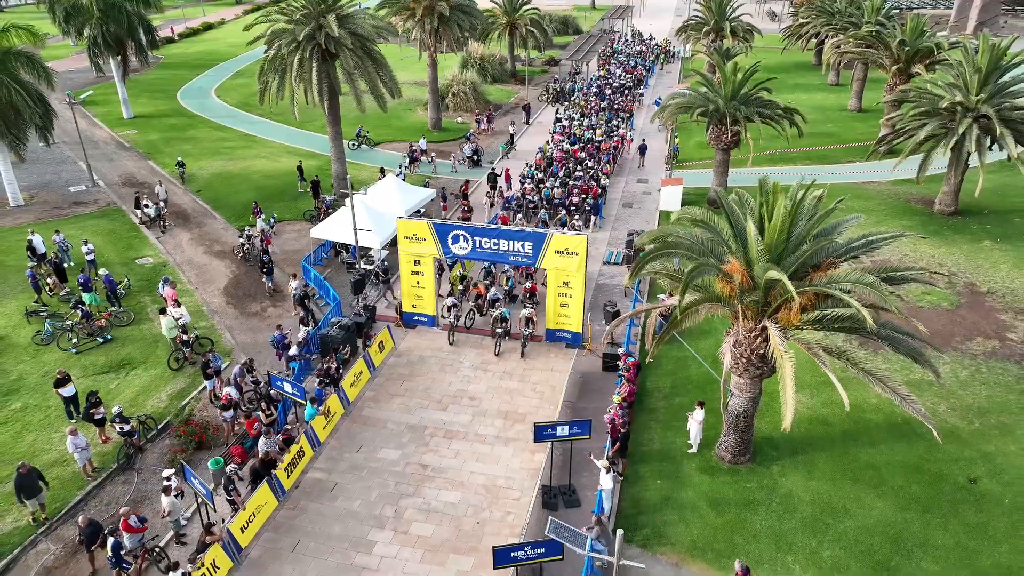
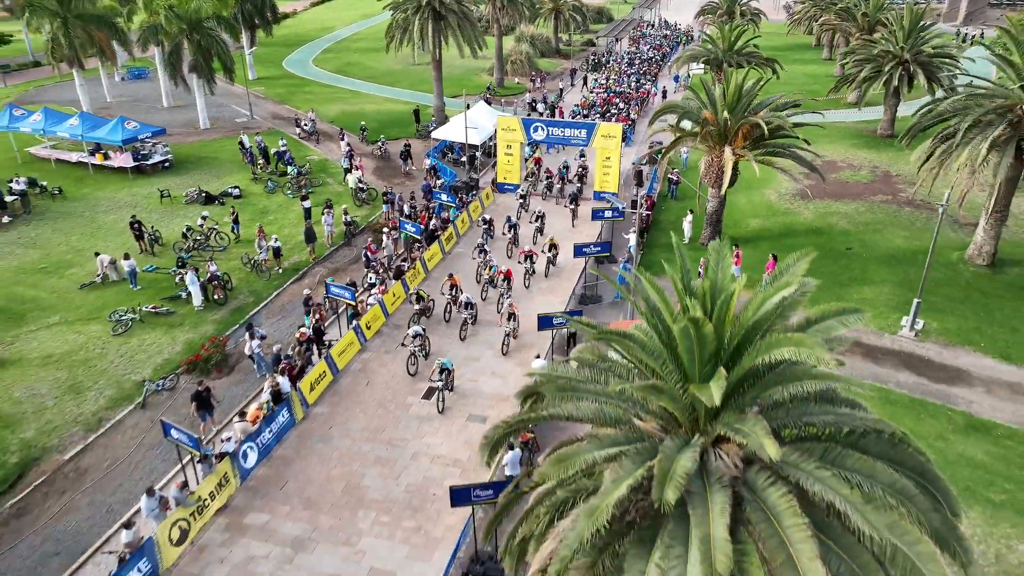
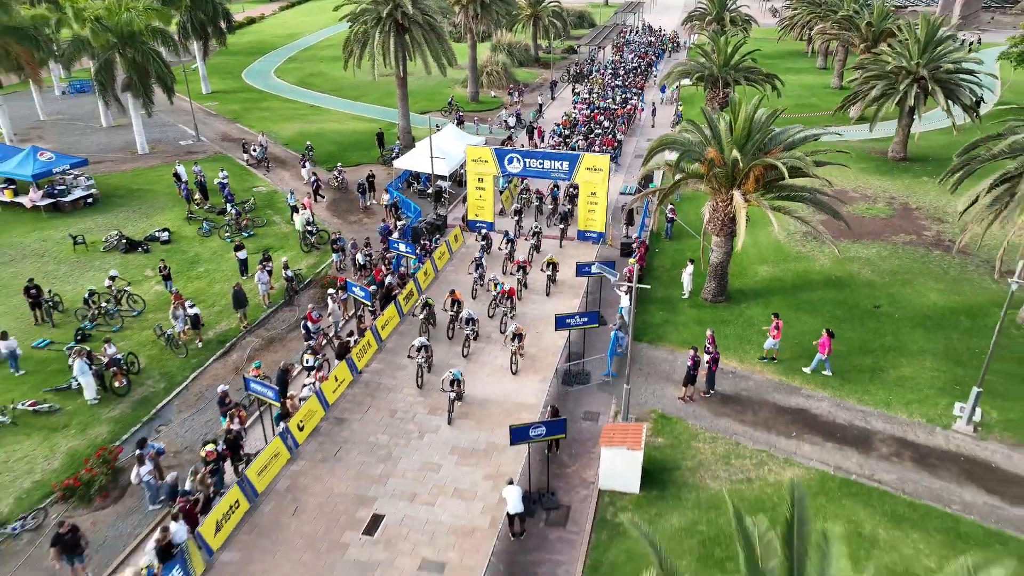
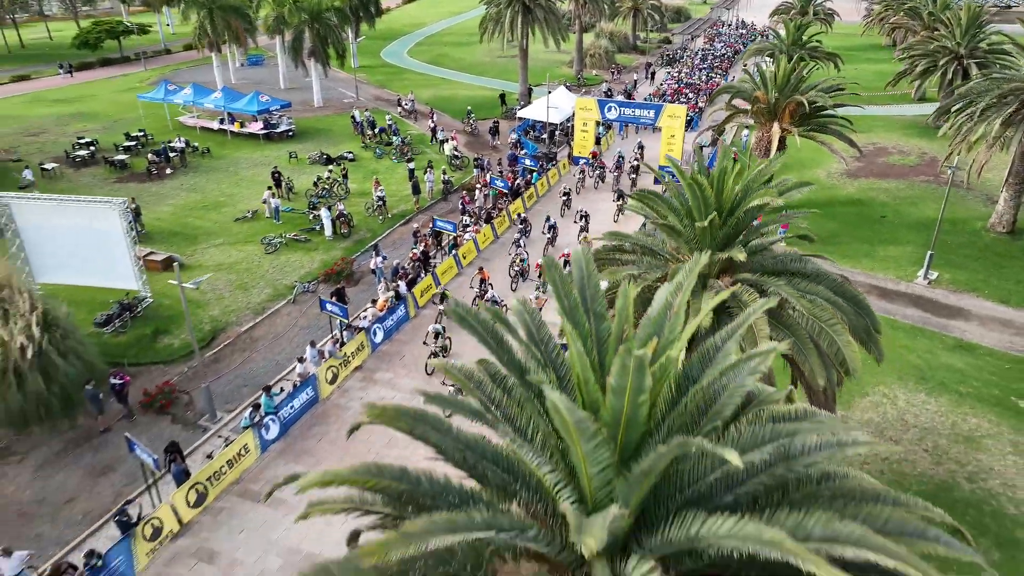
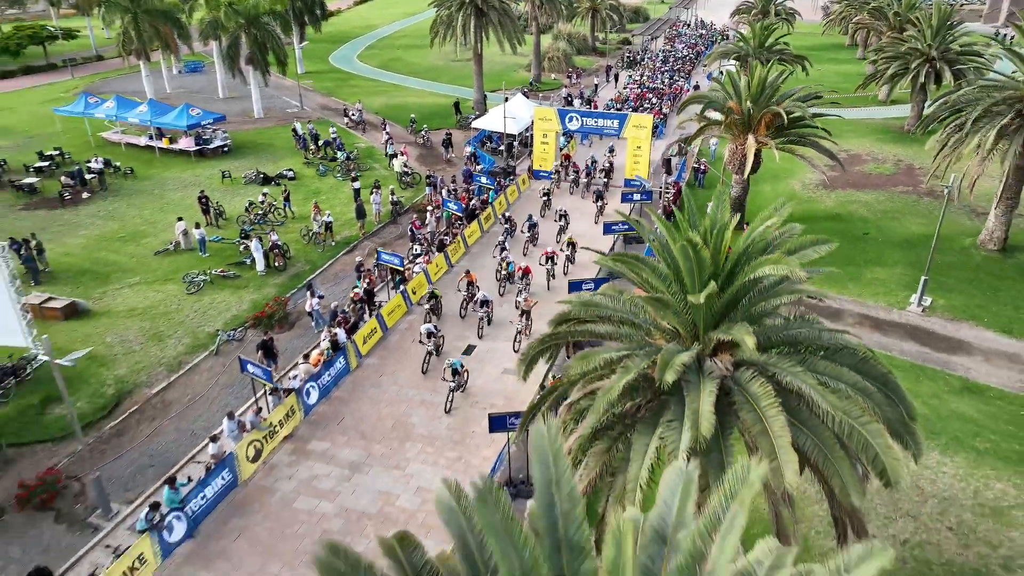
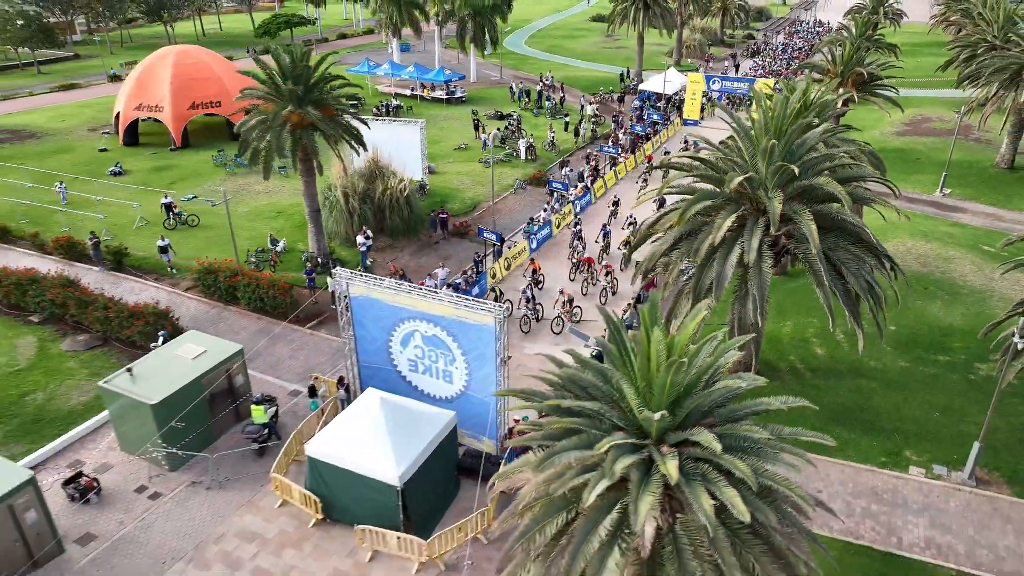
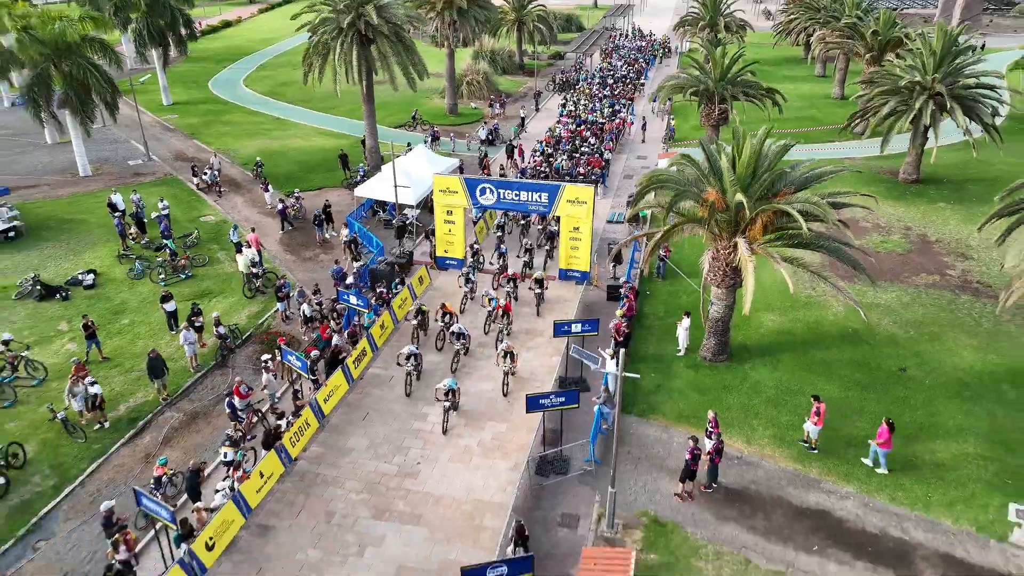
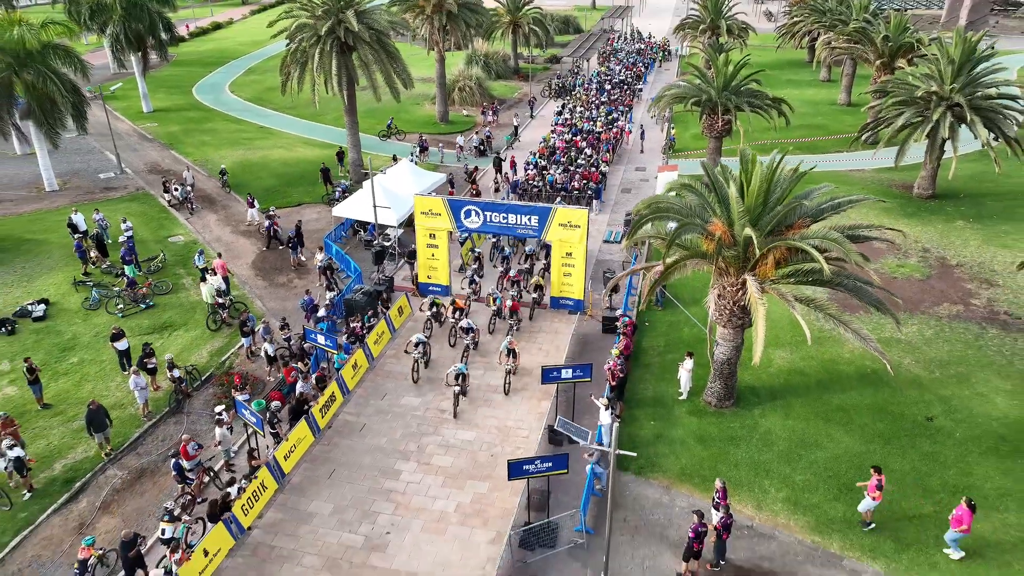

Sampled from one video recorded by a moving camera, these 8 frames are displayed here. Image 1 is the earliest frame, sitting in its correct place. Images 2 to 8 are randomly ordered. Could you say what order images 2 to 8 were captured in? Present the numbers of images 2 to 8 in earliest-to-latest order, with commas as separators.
8, 7, 3, 2, 5, 4, 6
